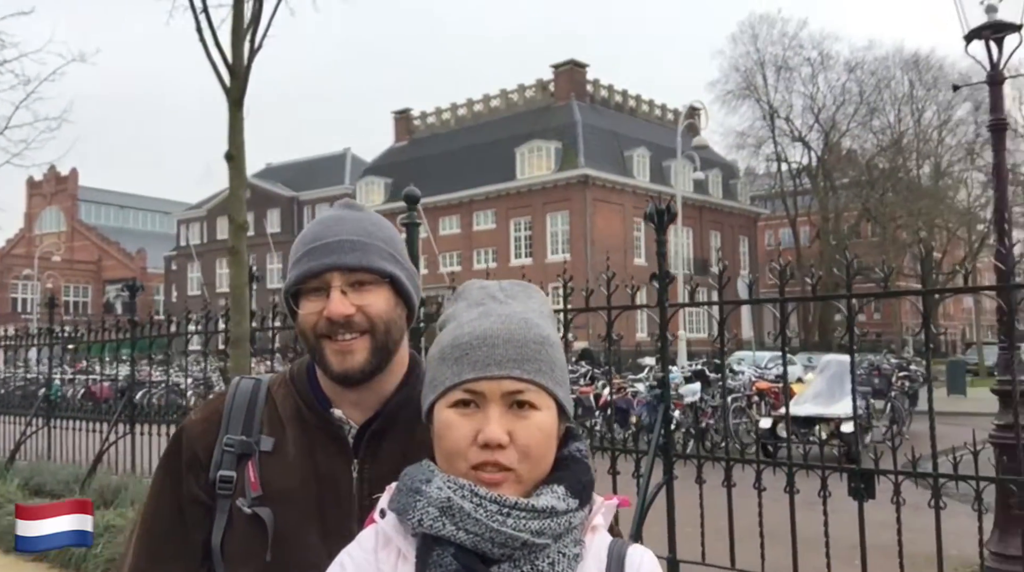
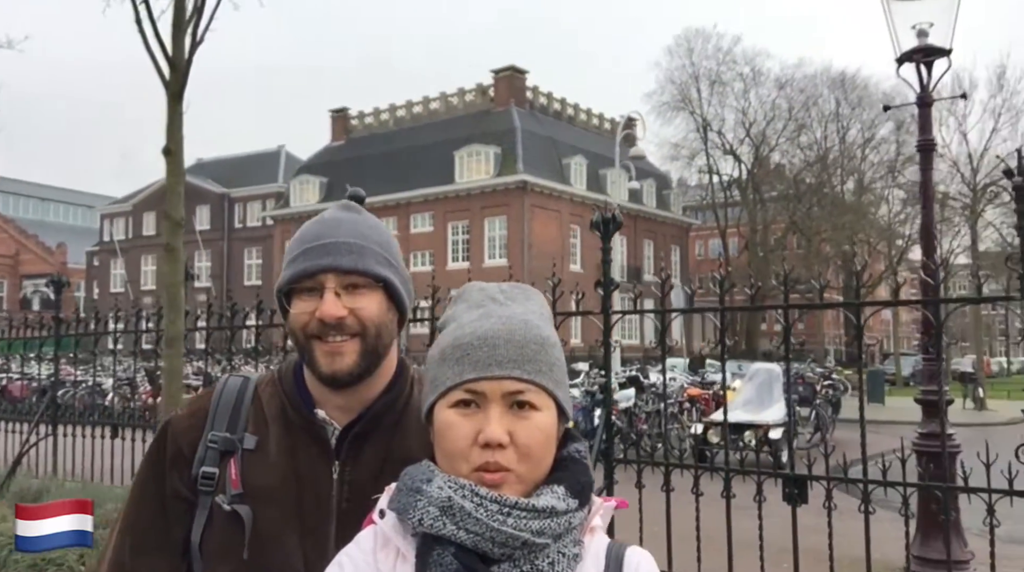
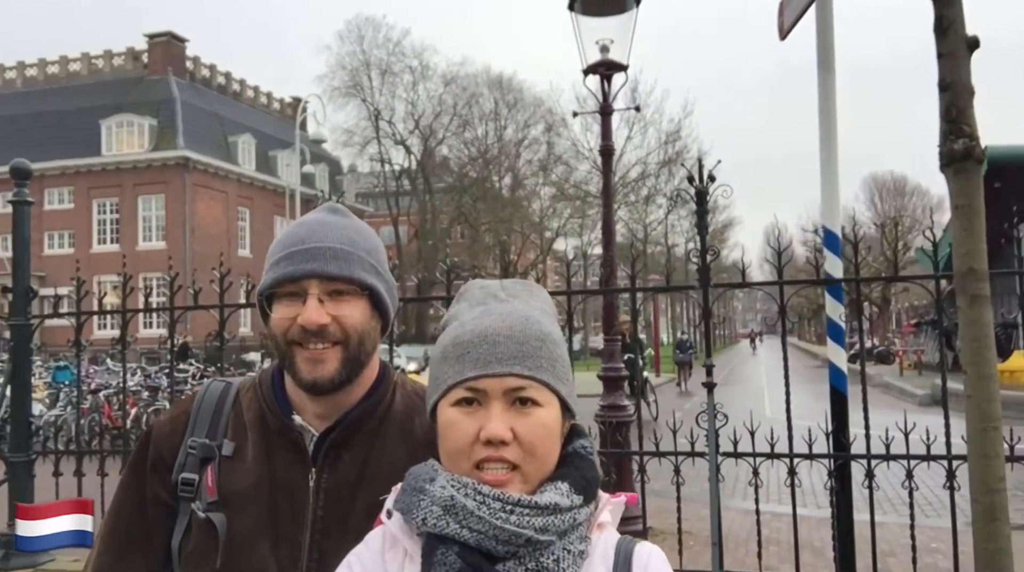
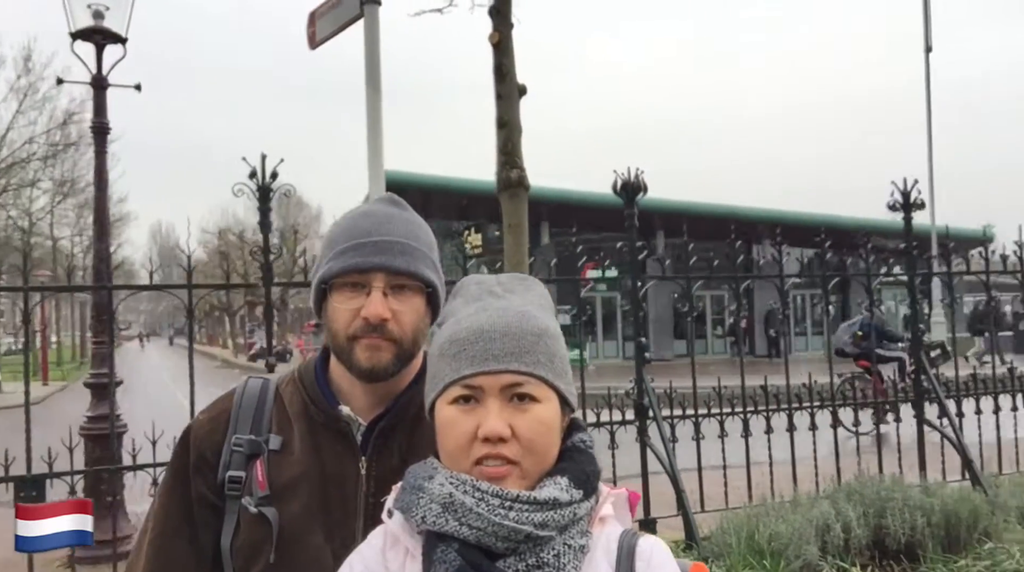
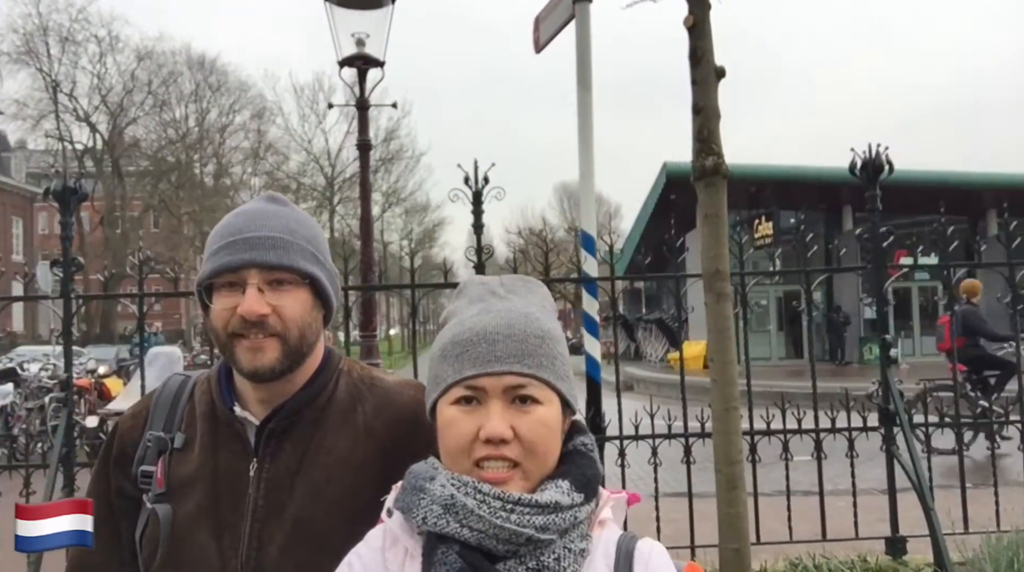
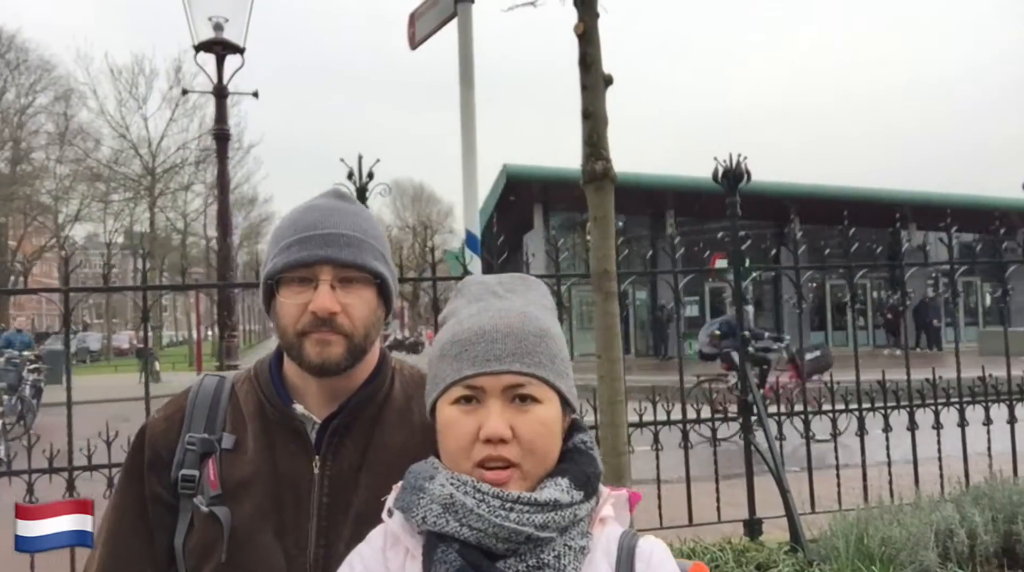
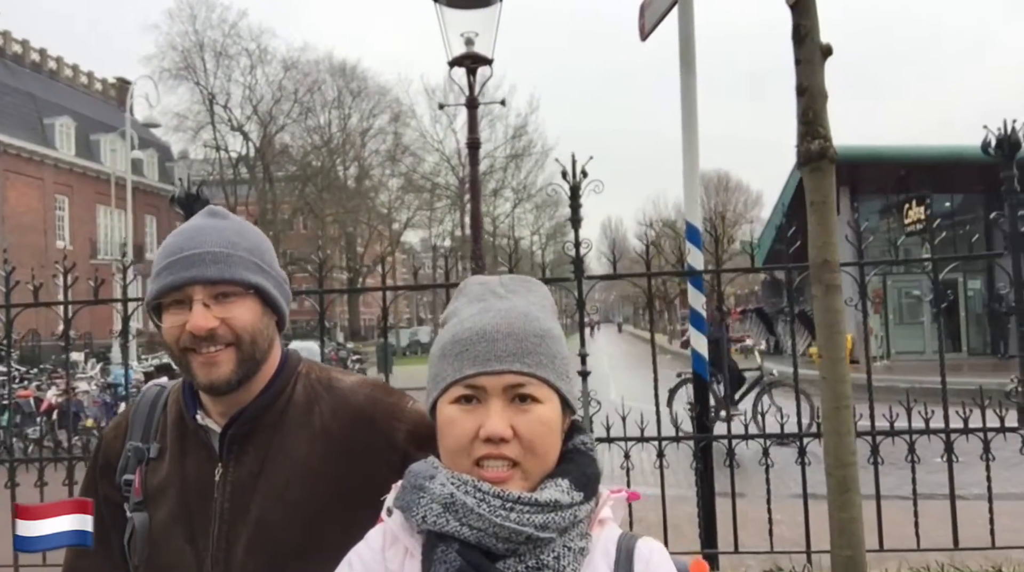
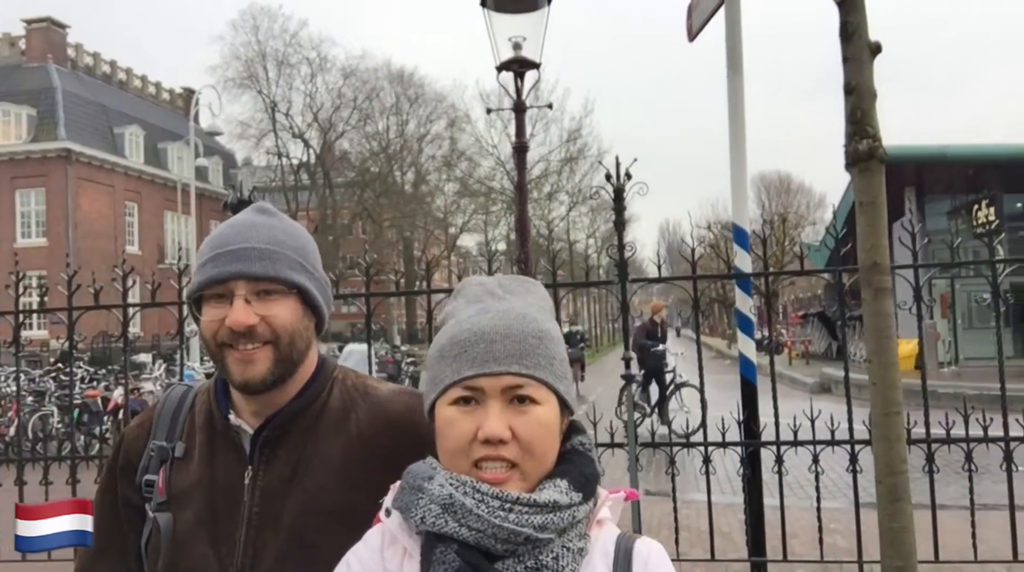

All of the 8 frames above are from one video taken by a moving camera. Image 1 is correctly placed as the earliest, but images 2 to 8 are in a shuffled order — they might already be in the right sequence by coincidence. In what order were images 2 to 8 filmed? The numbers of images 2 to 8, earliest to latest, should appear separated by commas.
2, 3, 8, 7, 5, 6, 4
